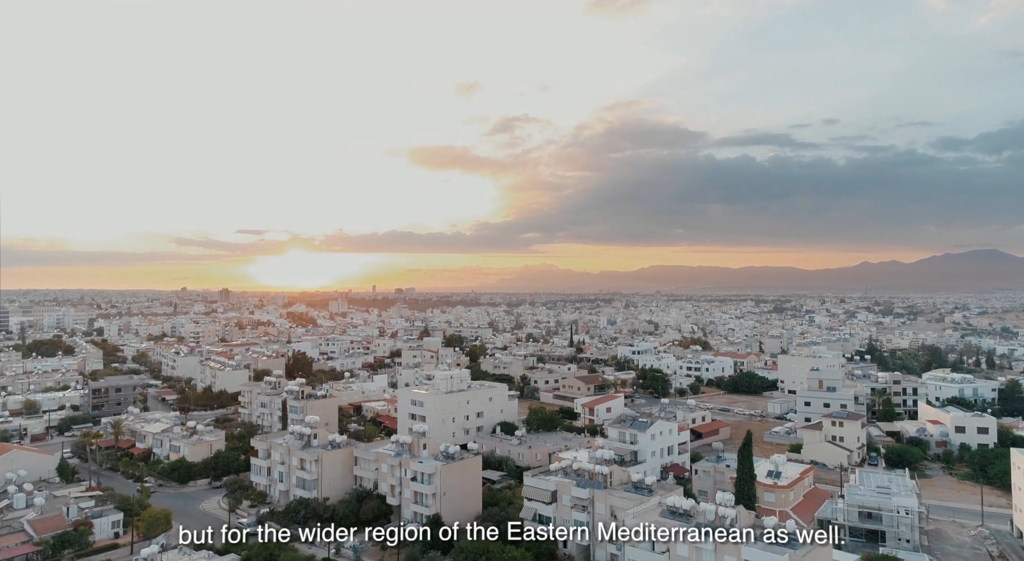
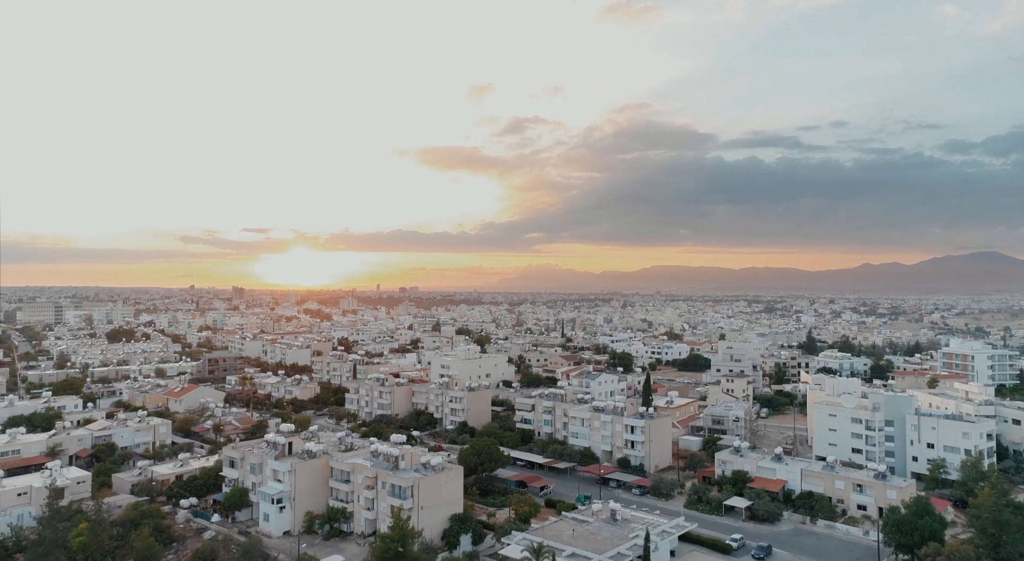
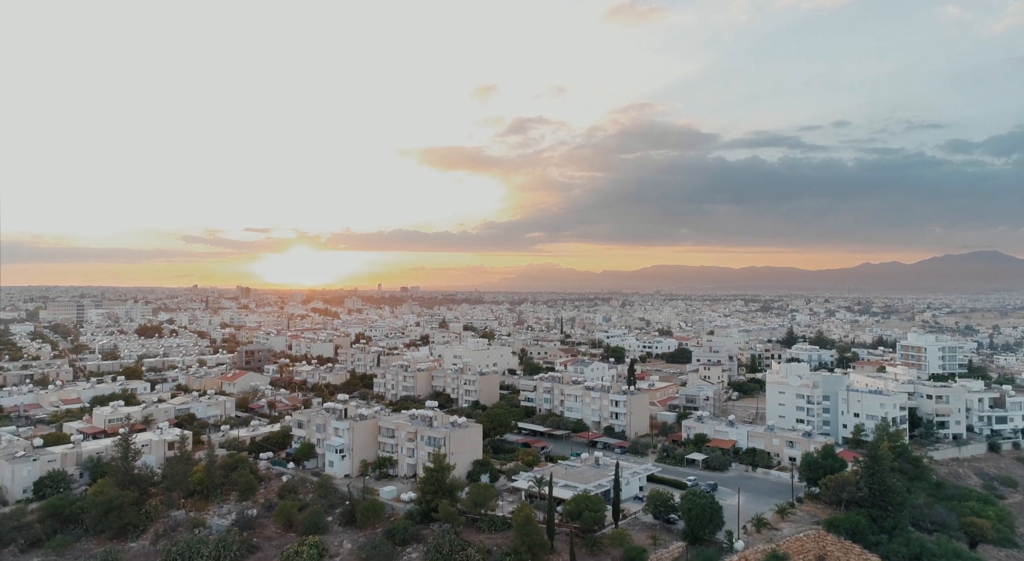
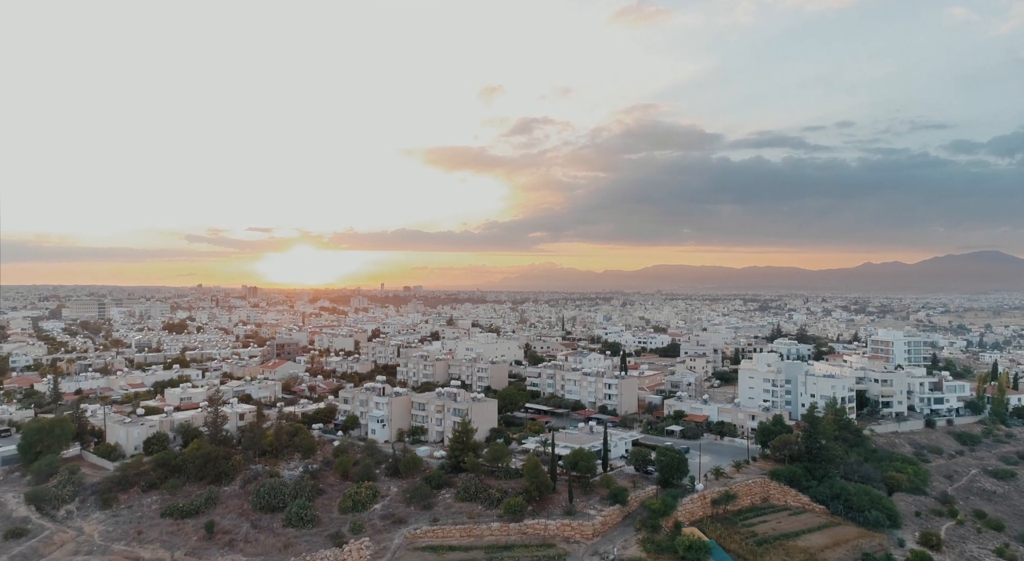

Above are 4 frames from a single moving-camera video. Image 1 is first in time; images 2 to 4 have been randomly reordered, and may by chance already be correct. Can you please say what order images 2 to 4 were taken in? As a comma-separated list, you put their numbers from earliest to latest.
2, 3, 4
